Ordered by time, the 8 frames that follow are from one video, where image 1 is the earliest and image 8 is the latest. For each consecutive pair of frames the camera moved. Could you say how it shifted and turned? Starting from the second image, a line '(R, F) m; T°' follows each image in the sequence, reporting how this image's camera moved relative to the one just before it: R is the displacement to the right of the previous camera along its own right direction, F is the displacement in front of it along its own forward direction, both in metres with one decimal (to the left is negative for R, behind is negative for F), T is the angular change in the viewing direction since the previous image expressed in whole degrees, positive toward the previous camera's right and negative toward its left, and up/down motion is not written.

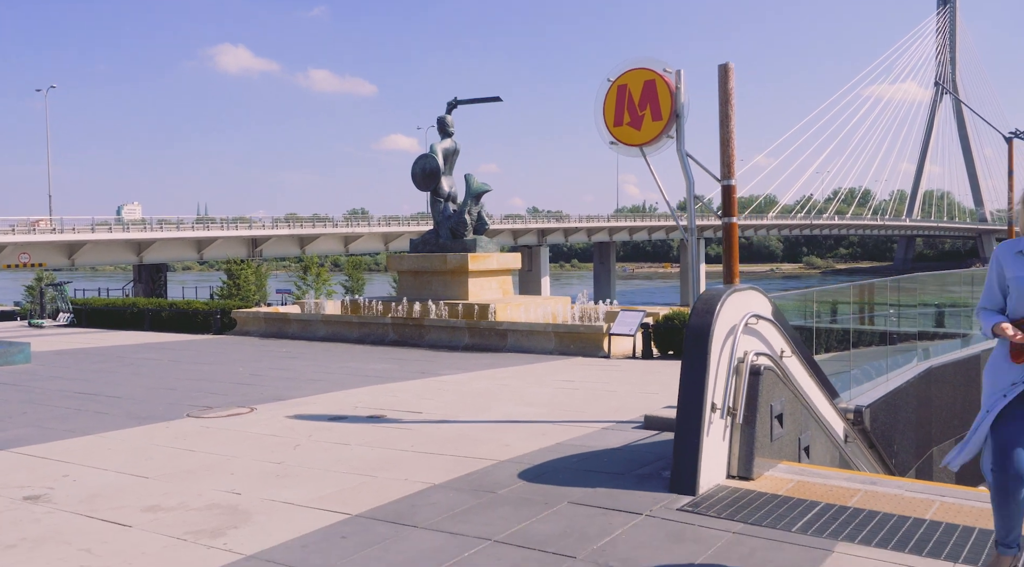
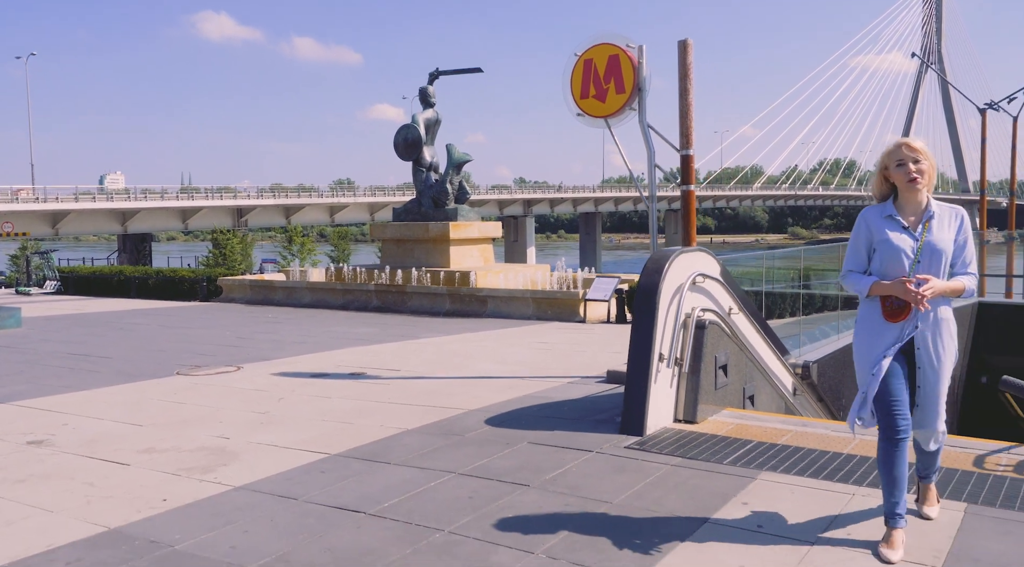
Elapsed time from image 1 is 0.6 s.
(+0.1, -0.5) m; +1°
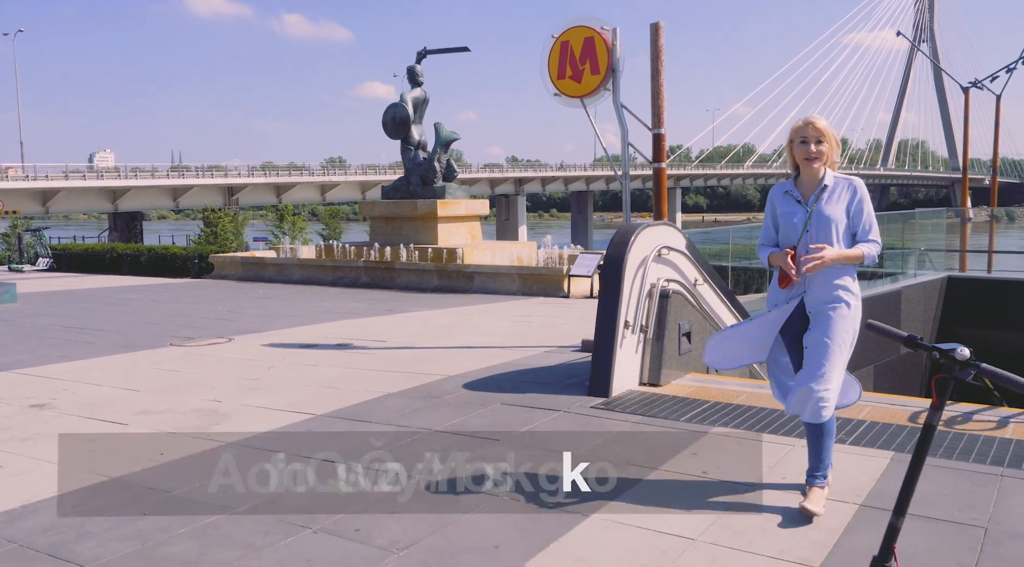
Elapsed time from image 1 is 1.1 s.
(+0.1, -0.4) m; 0°
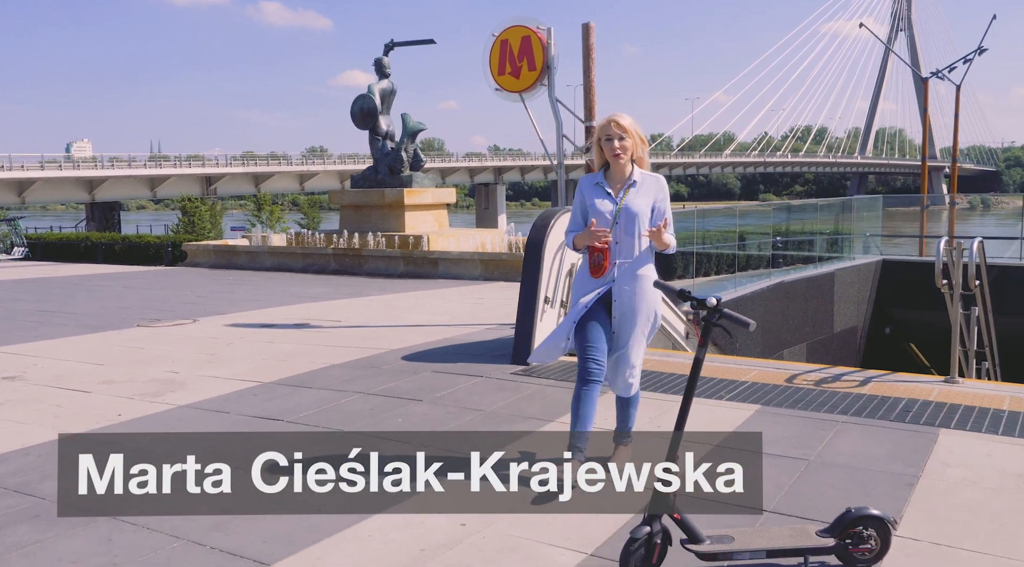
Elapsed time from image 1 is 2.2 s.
(+0.4, -0.7) m; +1°
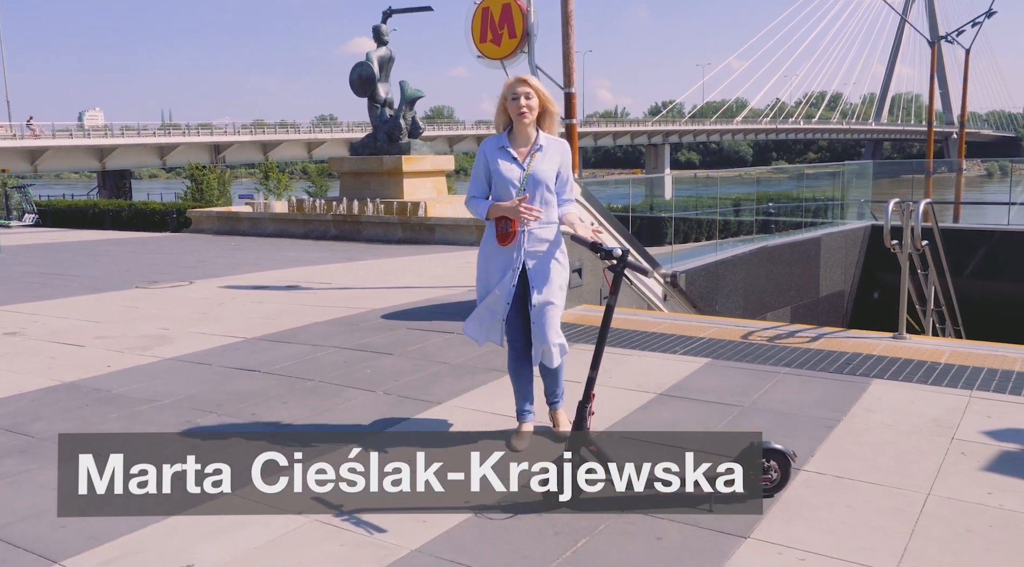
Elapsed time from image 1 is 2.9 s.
(+0.3, -0.3) m; -1°
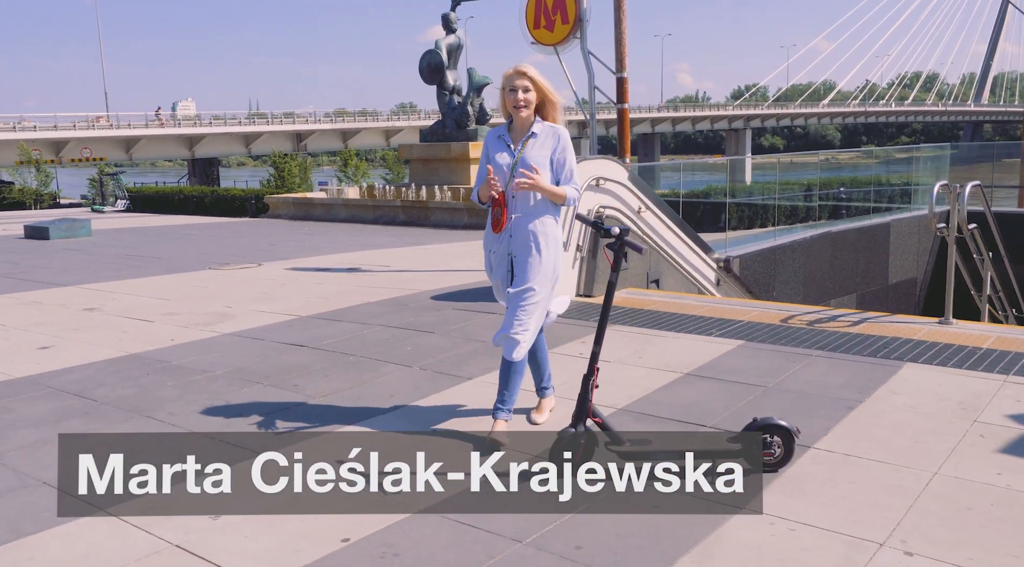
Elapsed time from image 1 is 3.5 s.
(+0.3, -0.2) m; -5°
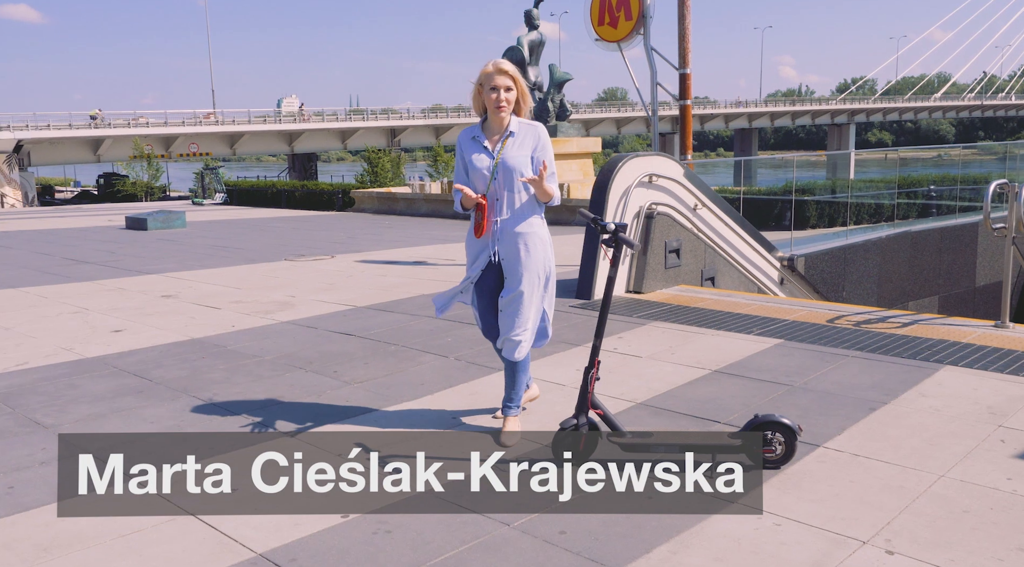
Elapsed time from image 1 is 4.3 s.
(+0.4, -0.1) m; -6°
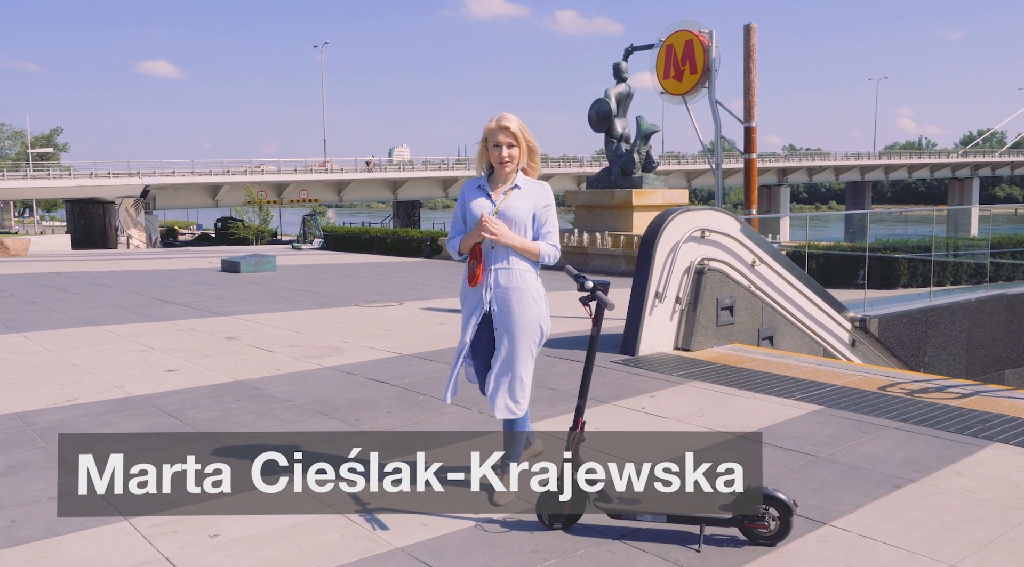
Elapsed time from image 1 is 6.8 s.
(+0.5, +0.1) m; -7°
